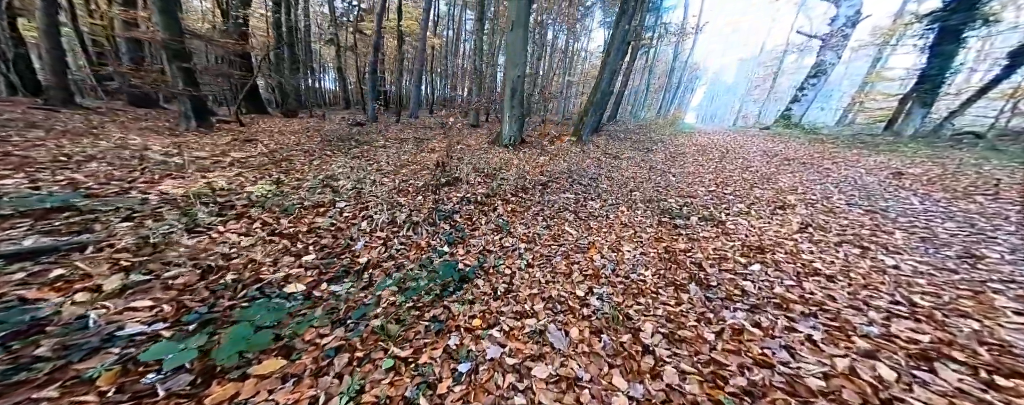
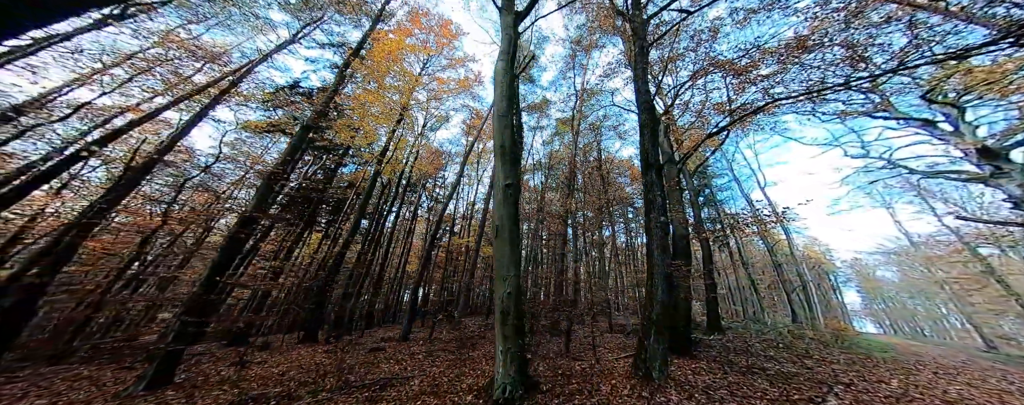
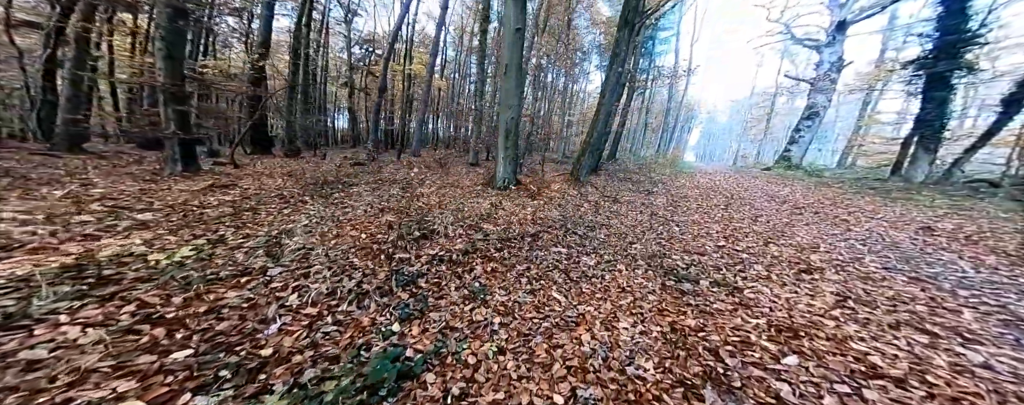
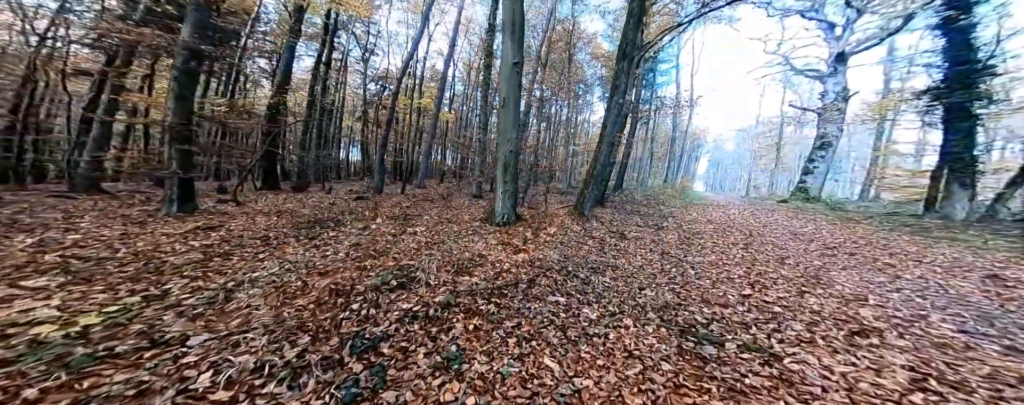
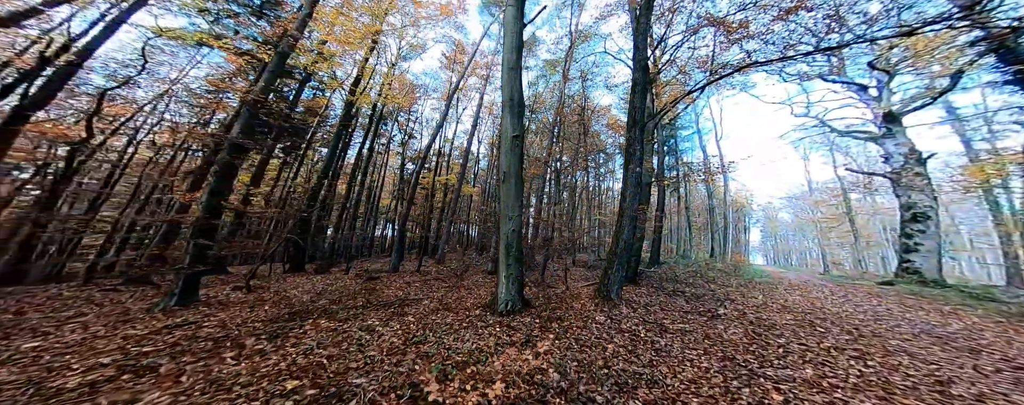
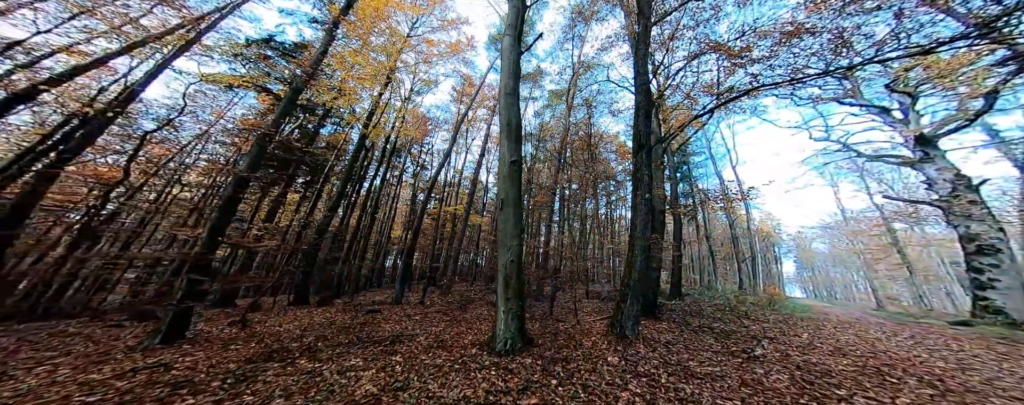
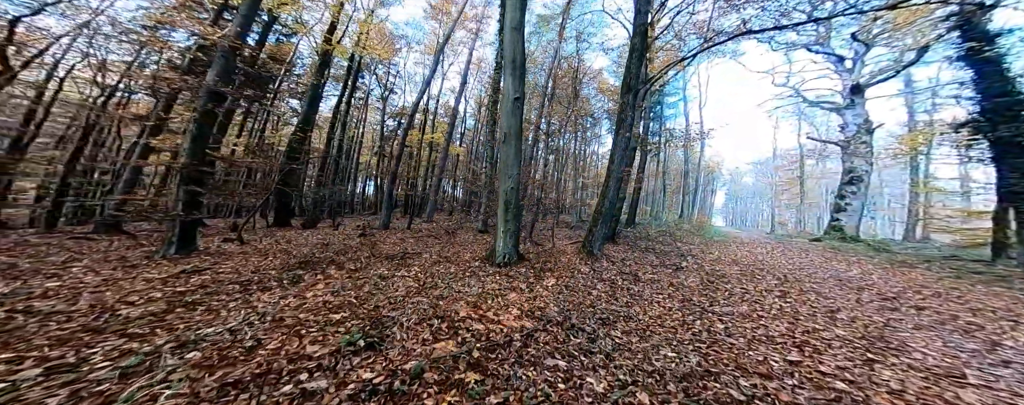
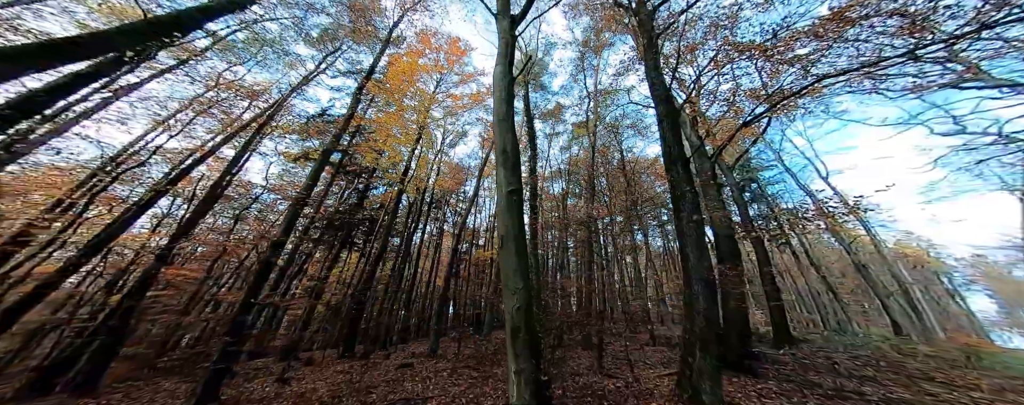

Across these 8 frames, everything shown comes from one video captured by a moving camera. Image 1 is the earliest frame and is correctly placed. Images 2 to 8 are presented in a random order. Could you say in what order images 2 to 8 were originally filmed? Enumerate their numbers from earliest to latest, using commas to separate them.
3, 4, 7, 5, 6, 2, 8
